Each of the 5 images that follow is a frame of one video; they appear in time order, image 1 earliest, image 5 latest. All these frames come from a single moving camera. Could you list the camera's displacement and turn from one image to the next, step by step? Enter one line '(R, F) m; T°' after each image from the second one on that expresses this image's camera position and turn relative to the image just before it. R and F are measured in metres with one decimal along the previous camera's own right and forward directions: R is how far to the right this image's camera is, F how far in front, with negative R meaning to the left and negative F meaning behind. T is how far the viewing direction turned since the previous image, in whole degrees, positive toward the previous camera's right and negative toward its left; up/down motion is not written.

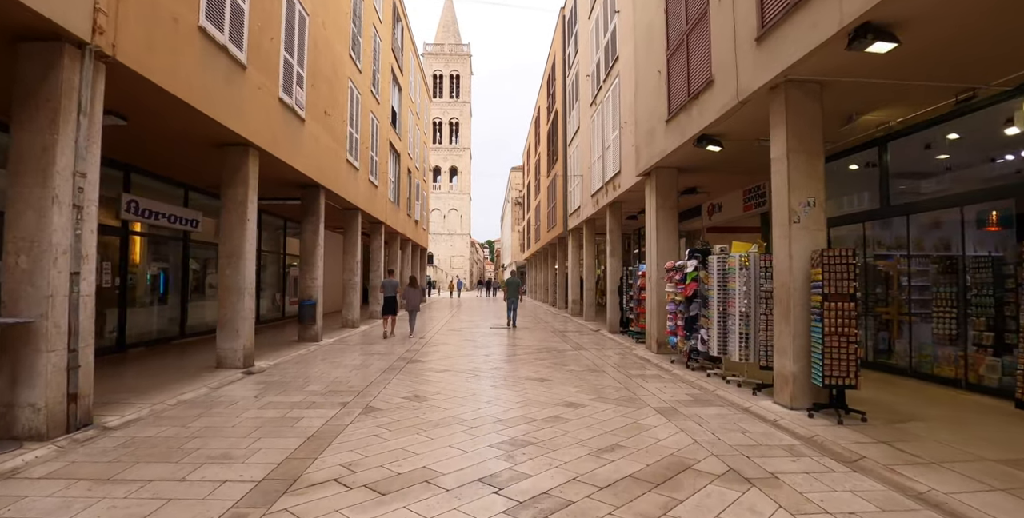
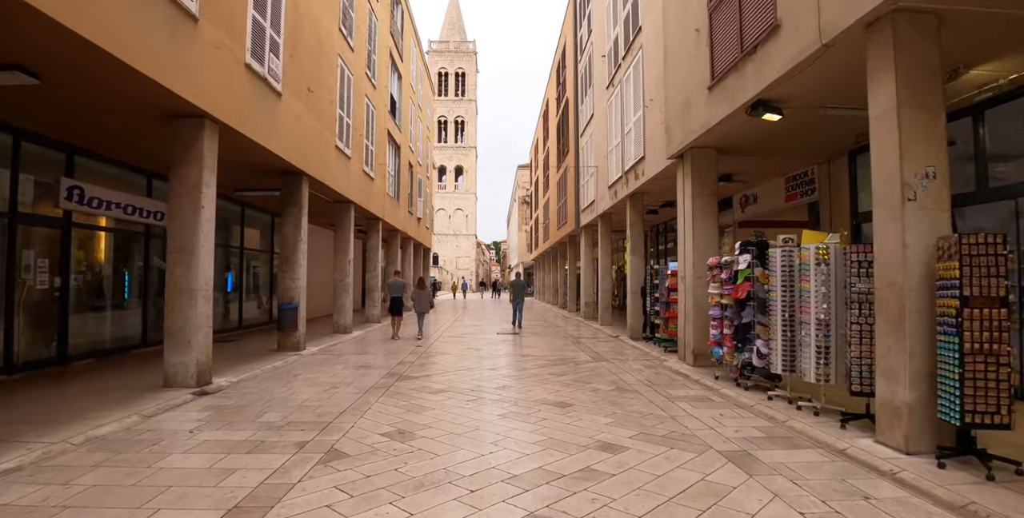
(-0.1, +1.6) m; -1°
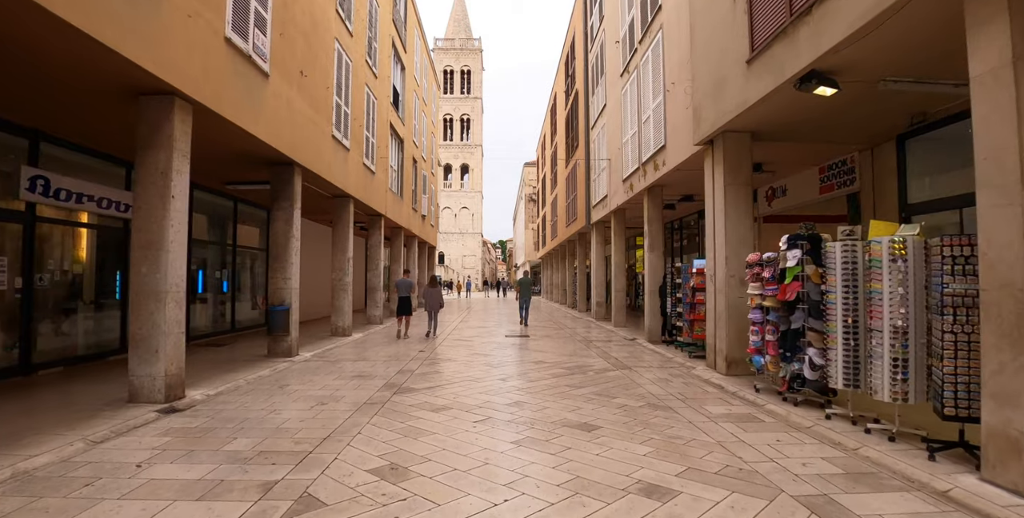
(-0.1, +0.9) m; -1°
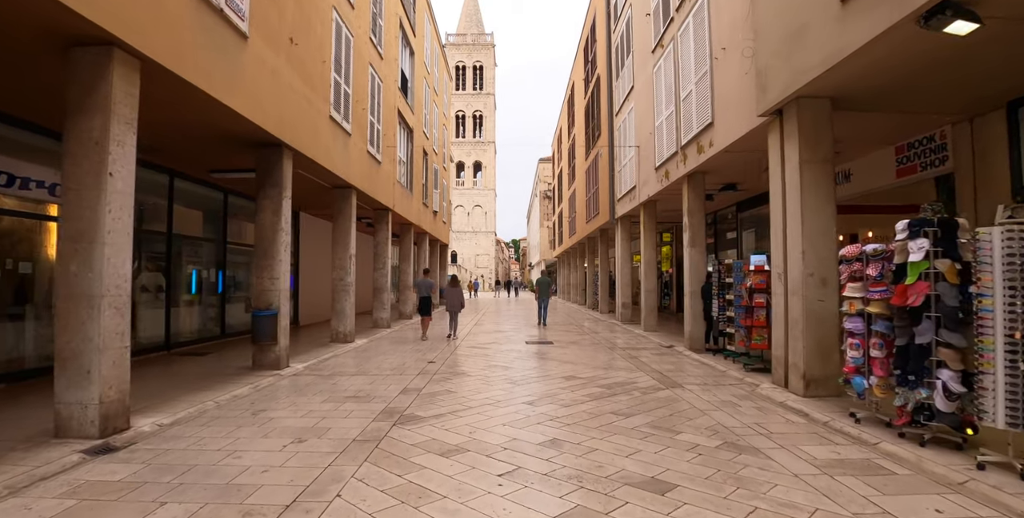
(-0.2, +1.4) m; -1°
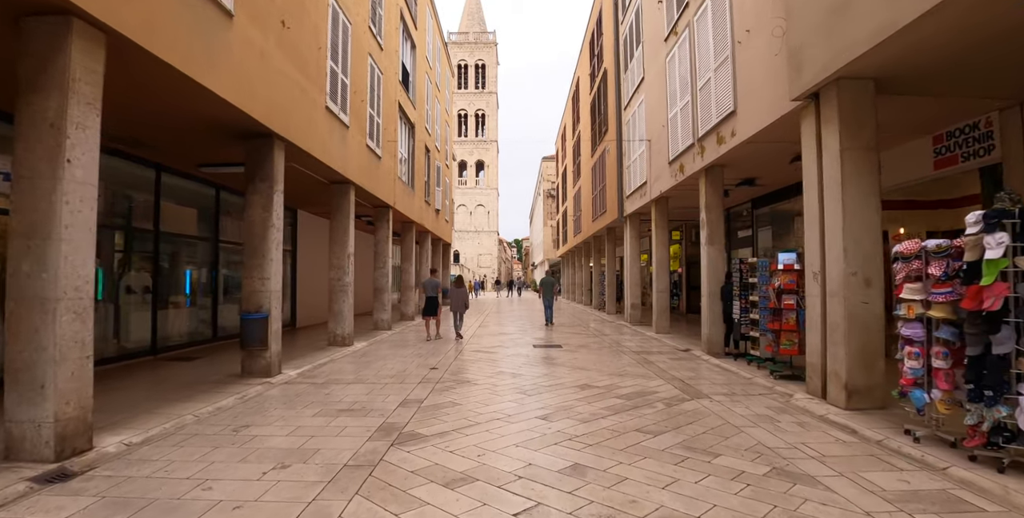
(-0.1, +0.6) m; 0°
